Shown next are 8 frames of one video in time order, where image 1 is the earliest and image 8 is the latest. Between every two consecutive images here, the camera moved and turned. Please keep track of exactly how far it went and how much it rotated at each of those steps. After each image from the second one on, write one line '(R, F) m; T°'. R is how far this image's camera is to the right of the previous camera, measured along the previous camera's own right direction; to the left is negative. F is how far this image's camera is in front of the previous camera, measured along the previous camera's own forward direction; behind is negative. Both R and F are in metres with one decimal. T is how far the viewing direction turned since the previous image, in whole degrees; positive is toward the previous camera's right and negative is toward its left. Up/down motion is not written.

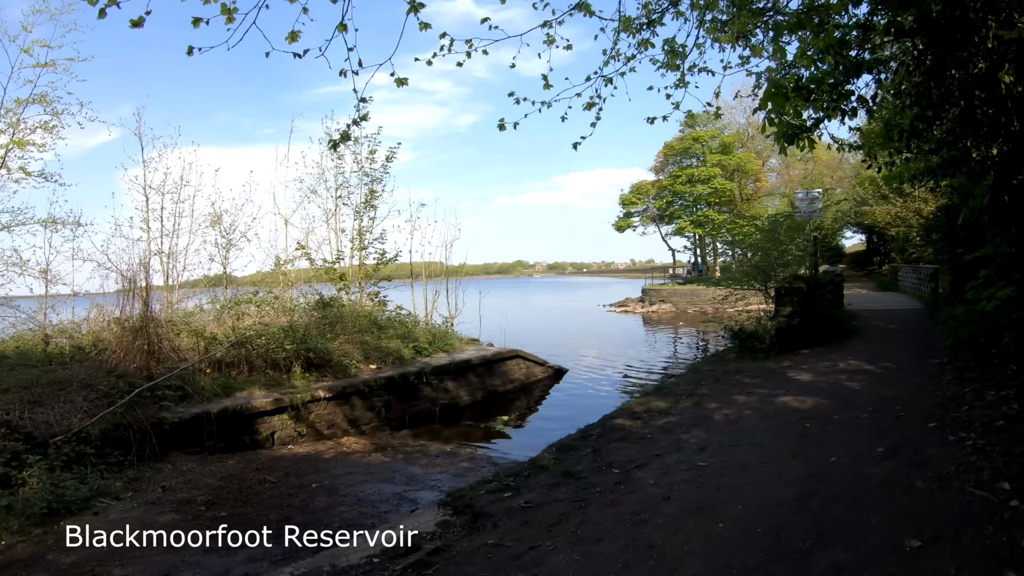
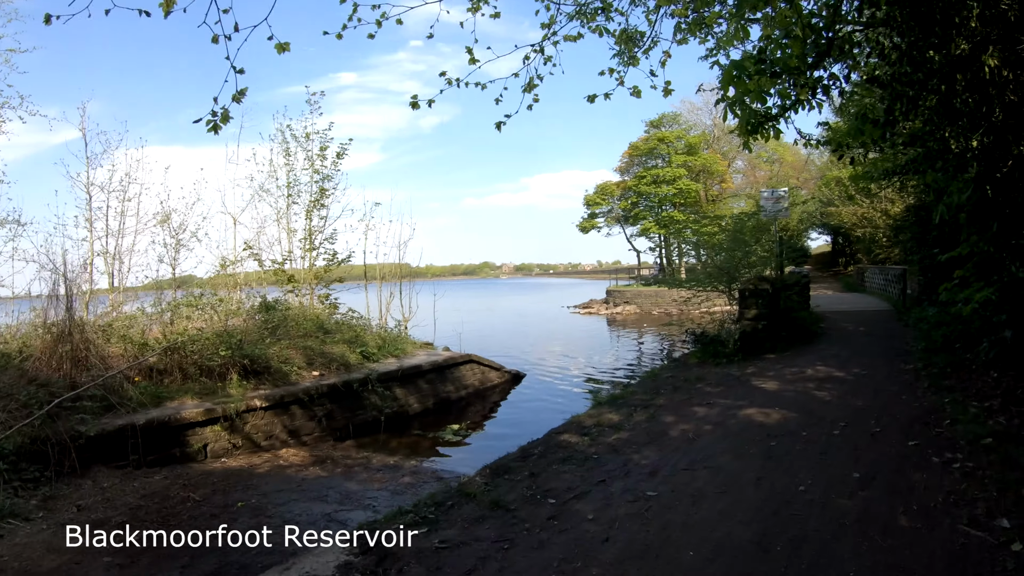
(+0.3, +0.6) m; +3°
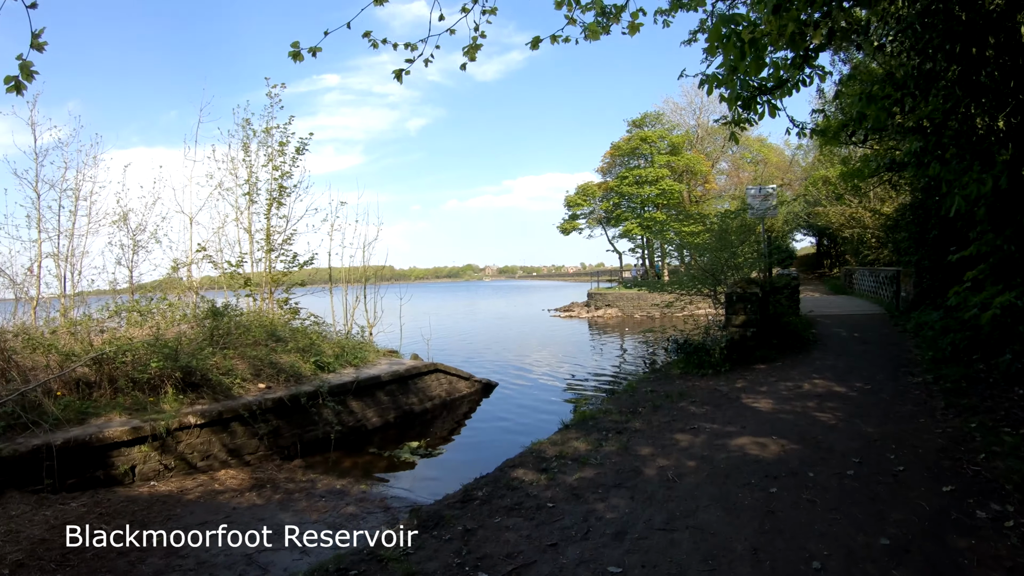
(+0.3, +0.8) m; +1°
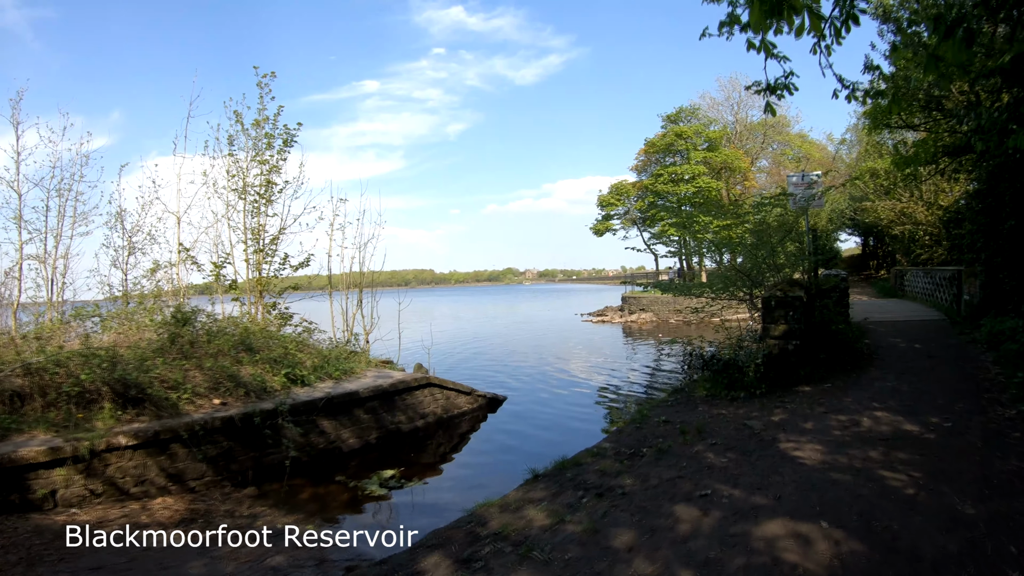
(+0.5, +1.3) m; -3°
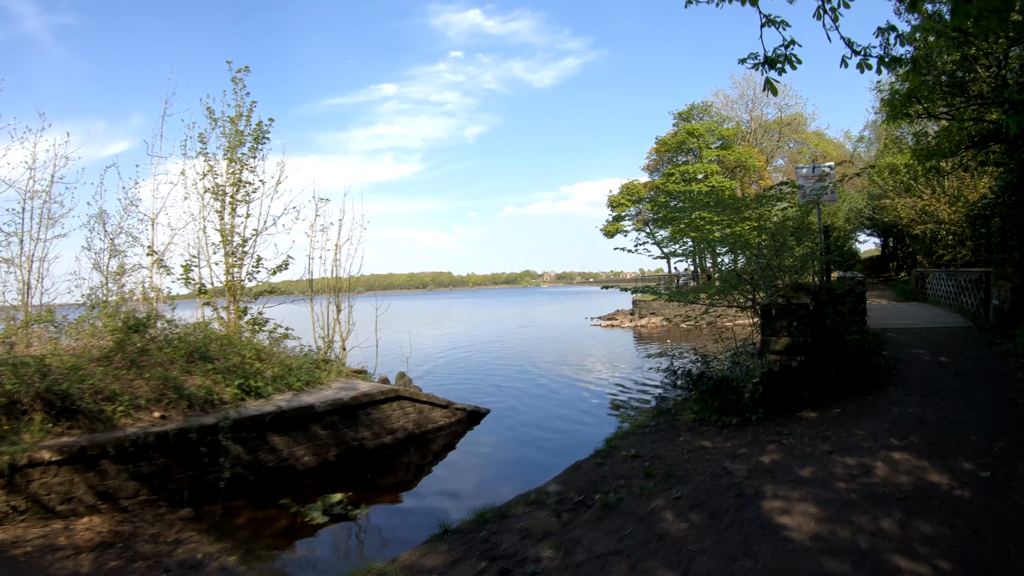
(+0.5, +0.9) m; -2°
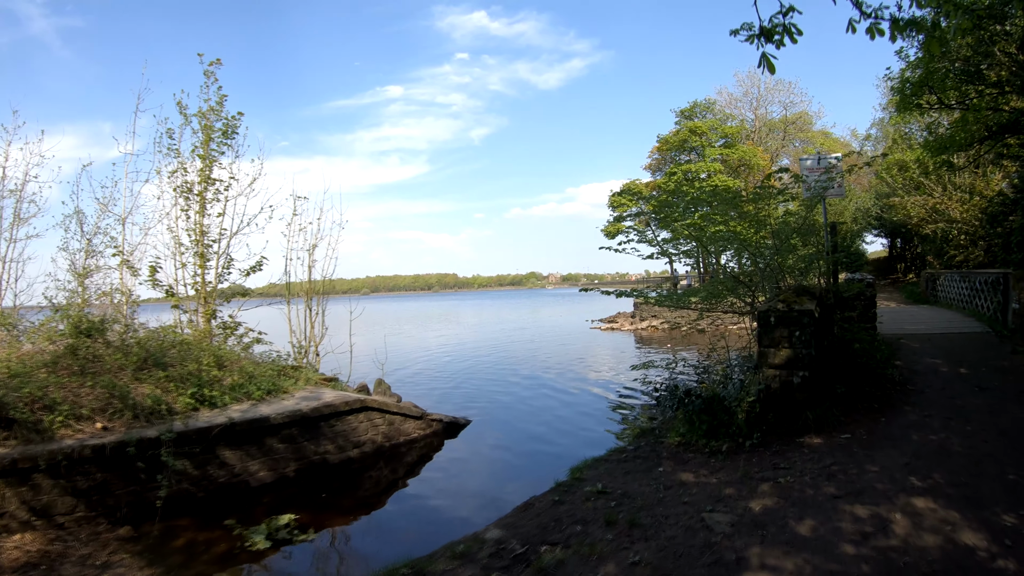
(+0.4, +0.7) m; -1°
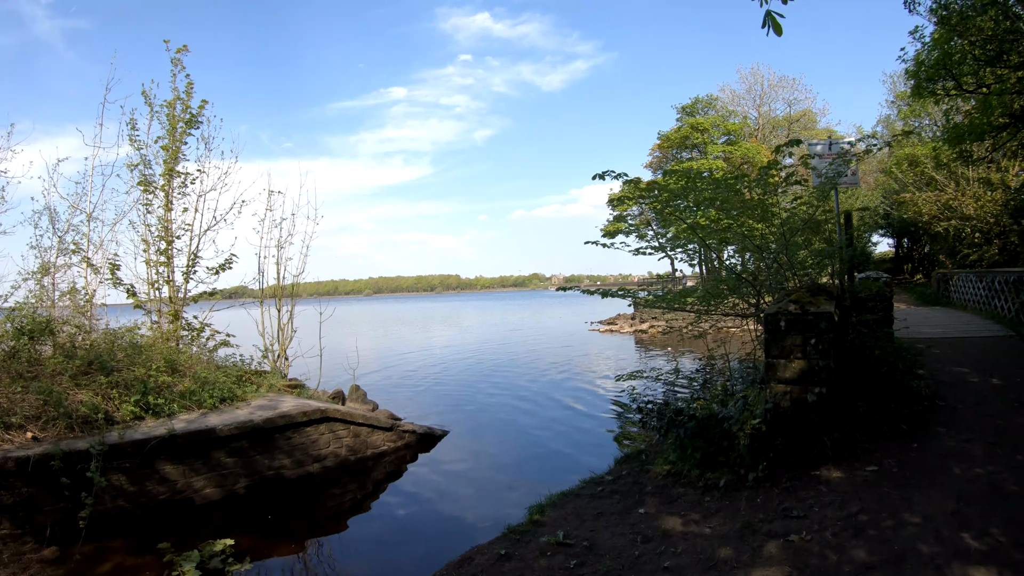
(+0.3, +0.8) m; 0°
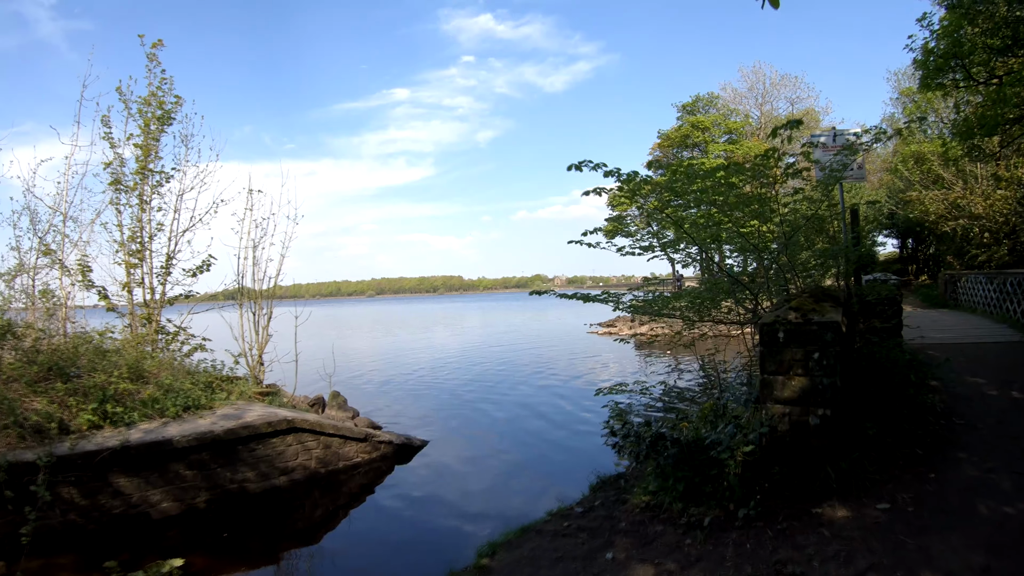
(+0.3, +0.5) m; 0°
